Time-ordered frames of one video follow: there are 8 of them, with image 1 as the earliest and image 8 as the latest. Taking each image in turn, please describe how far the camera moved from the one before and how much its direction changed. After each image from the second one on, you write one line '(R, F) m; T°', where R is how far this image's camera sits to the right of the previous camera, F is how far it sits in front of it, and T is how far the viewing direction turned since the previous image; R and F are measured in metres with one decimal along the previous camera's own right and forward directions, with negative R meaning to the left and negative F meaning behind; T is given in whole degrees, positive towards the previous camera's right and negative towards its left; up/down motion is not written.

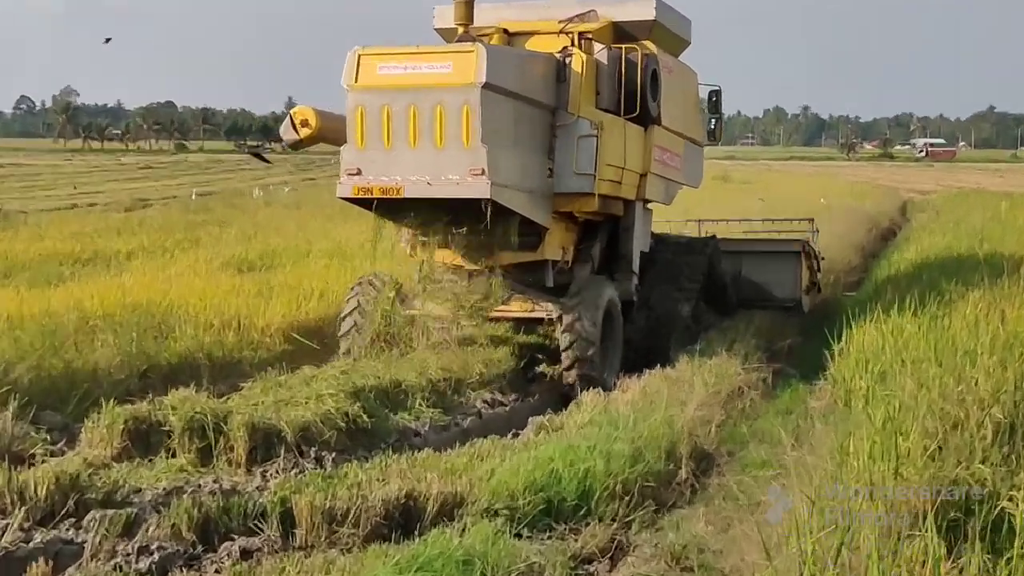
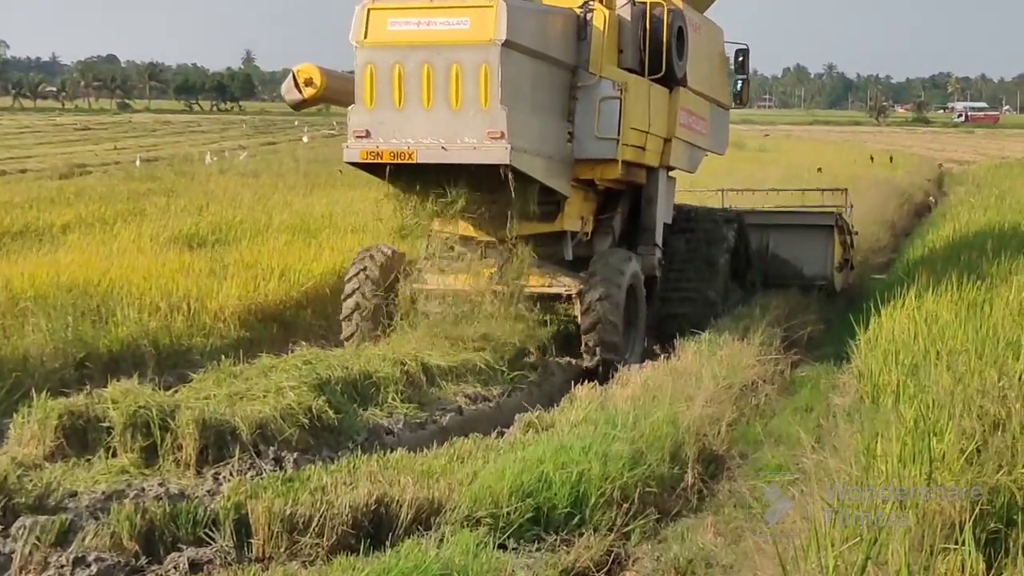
(+0.1, +1.0) m; 0°
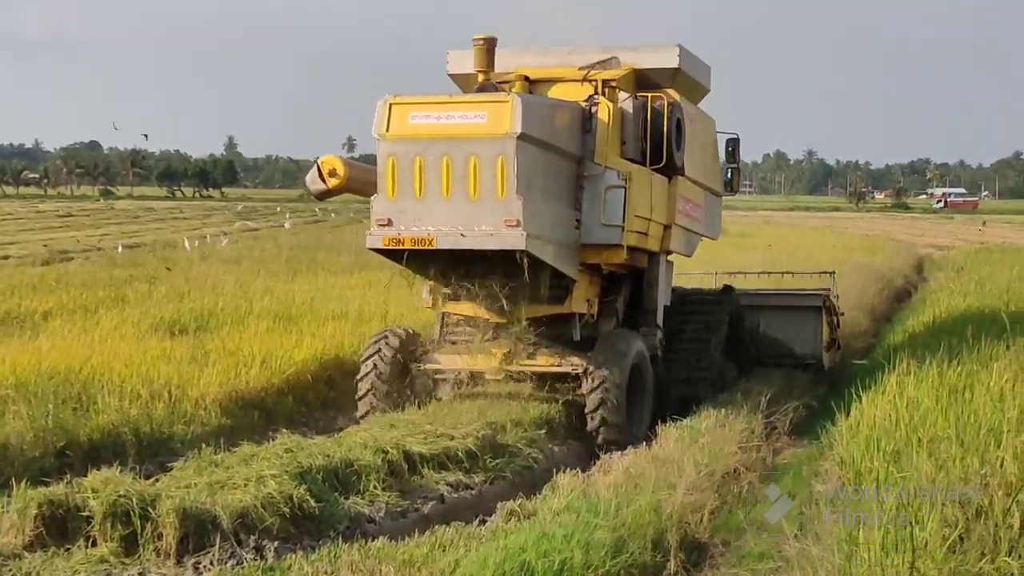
(0.0, 0.0) m; 0°
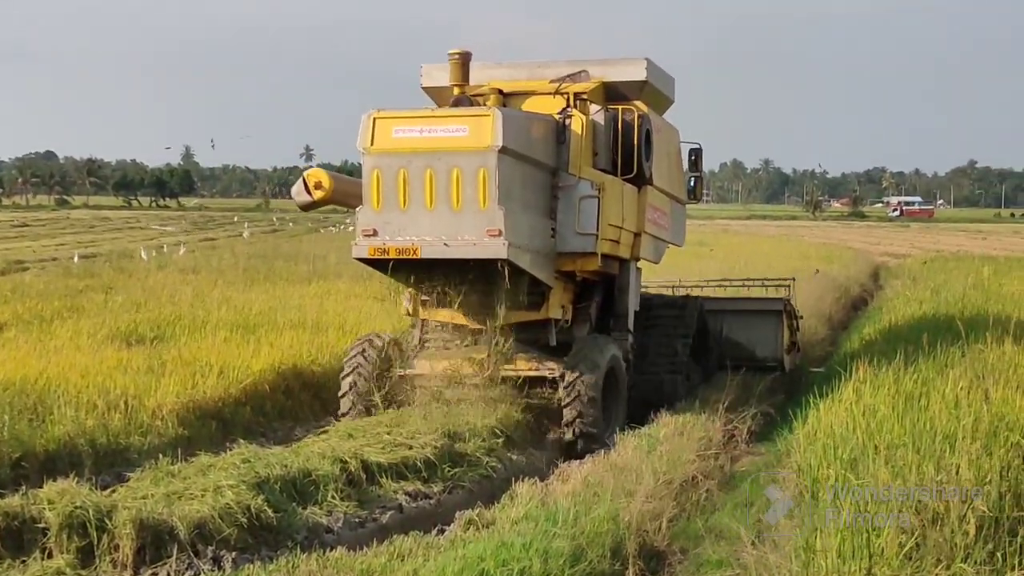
(0.0, 0.0) m; +1°
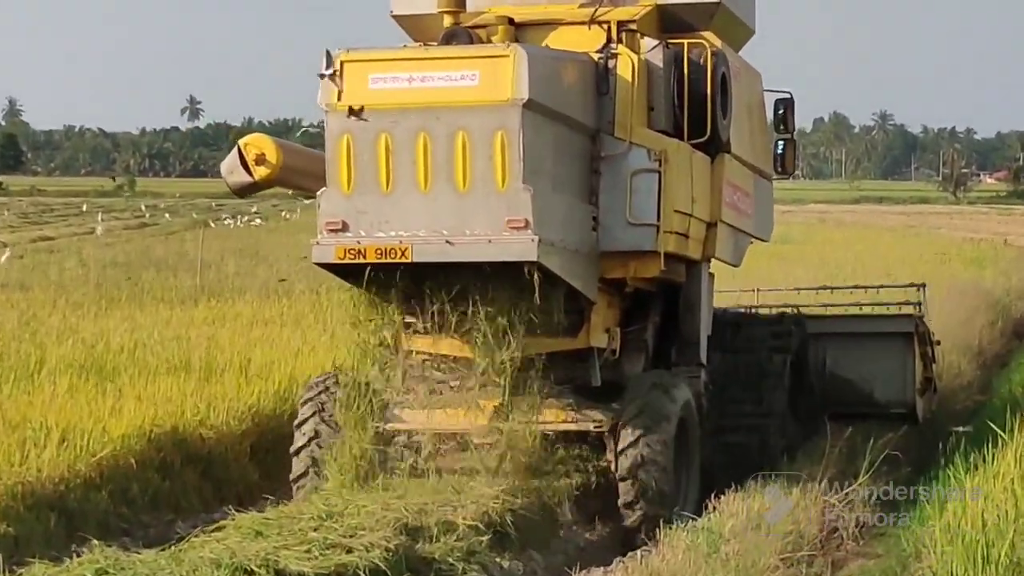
(+0.1, +2.7) m; -1°
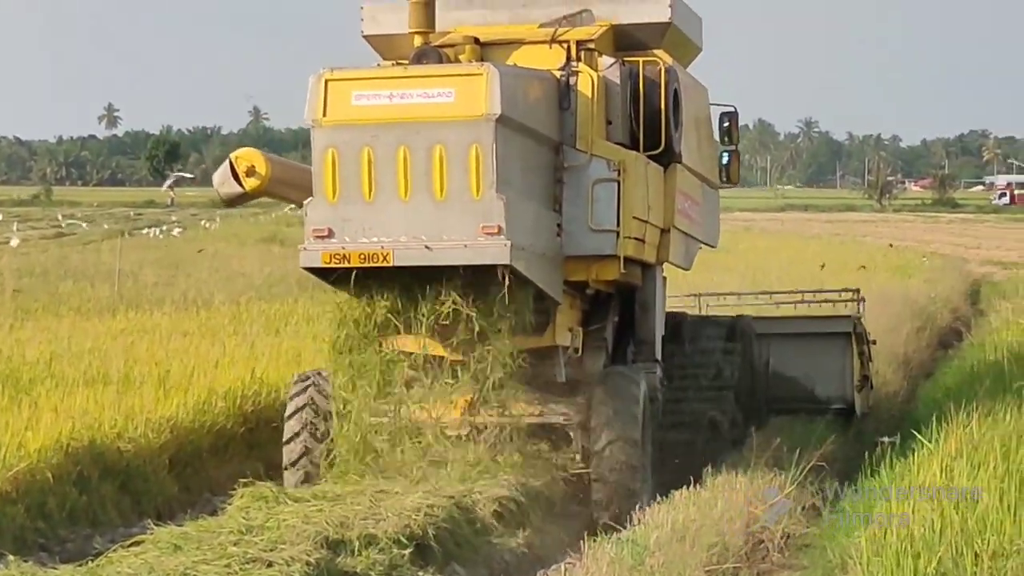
(+0.1, +0.1) m; +1°
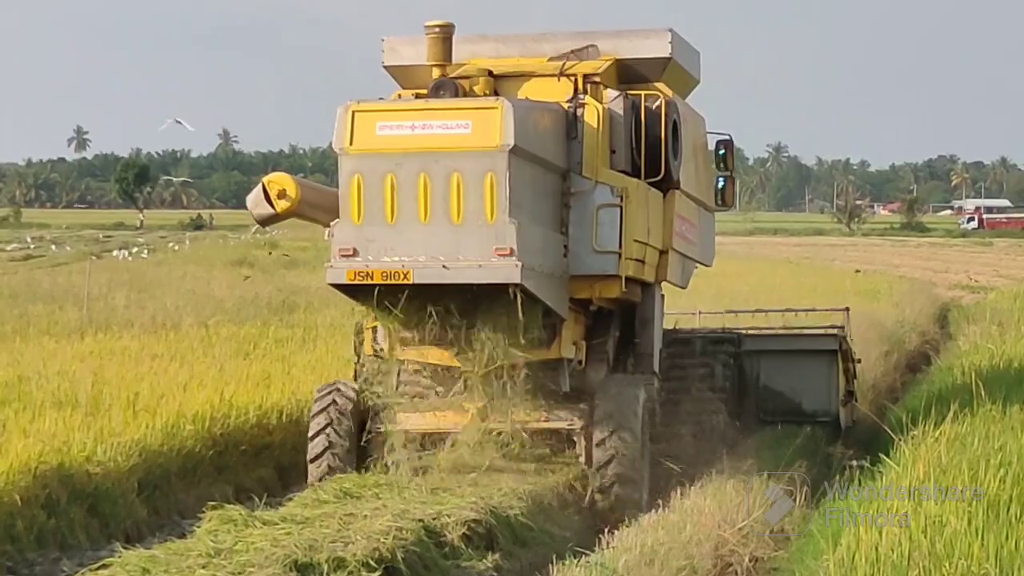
(+0.1, 0.0) m; 0°
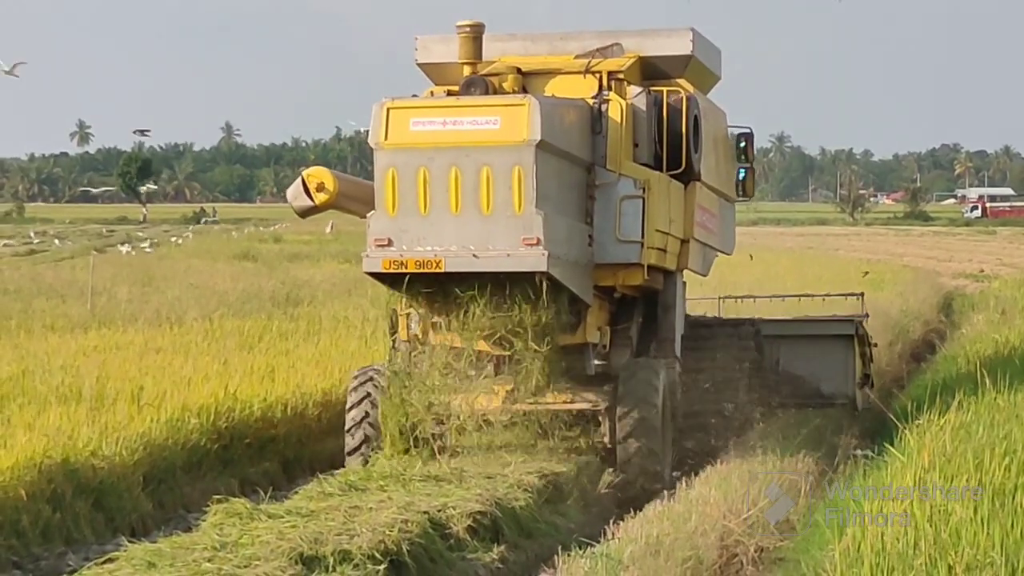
(0.0, 0.0) m; 0°
